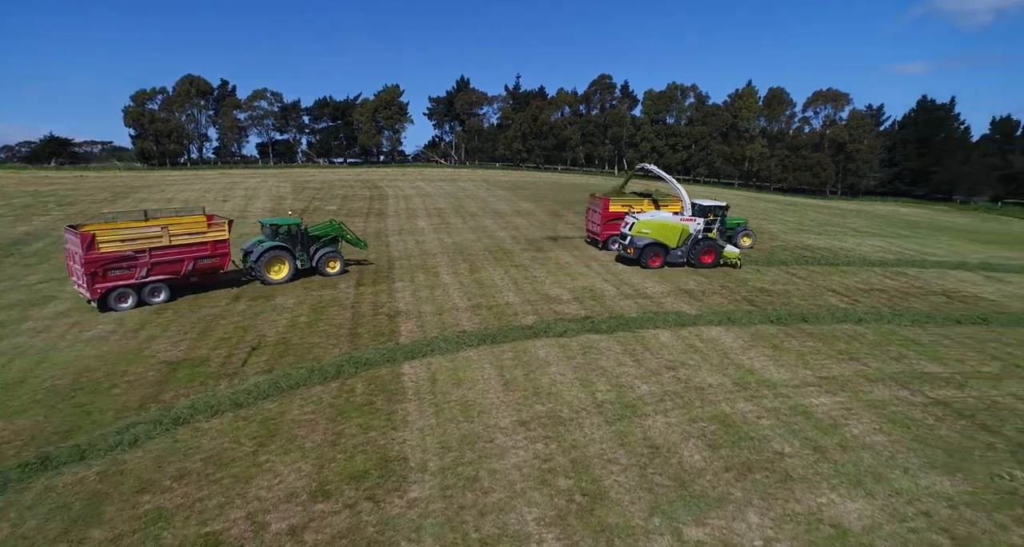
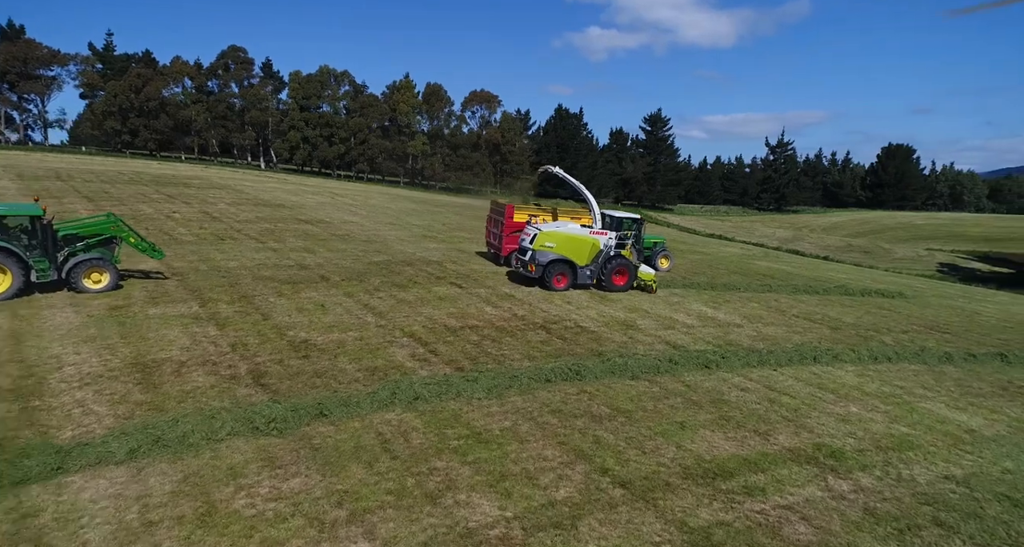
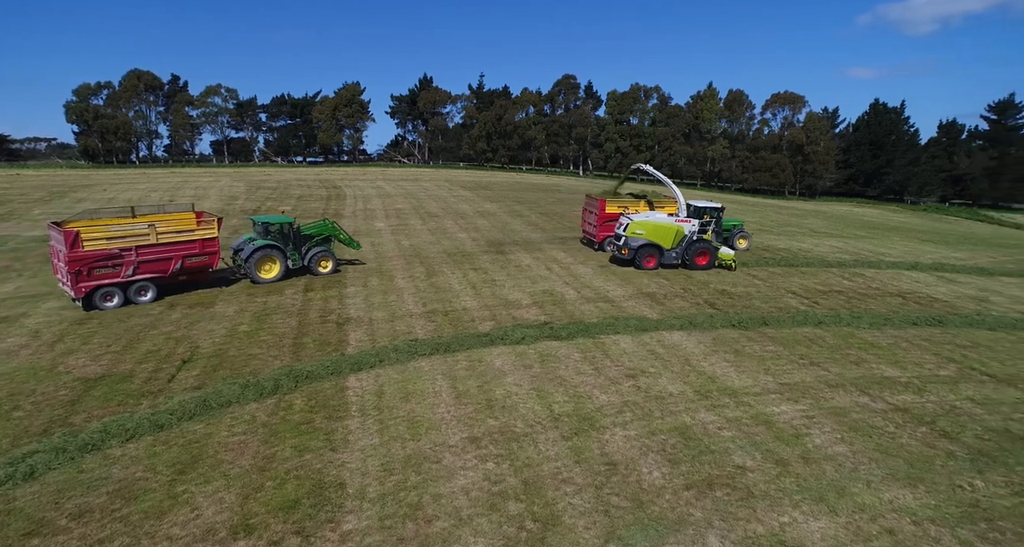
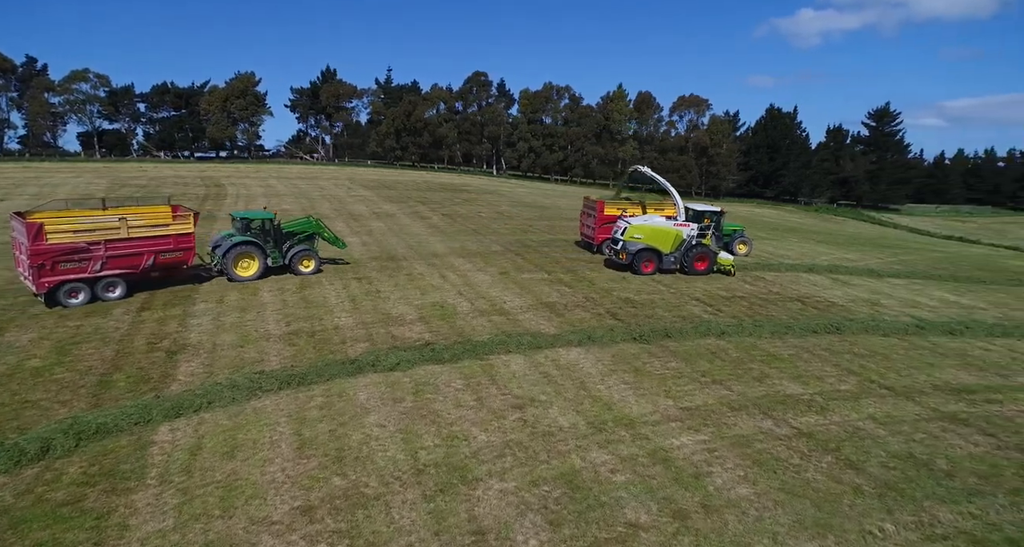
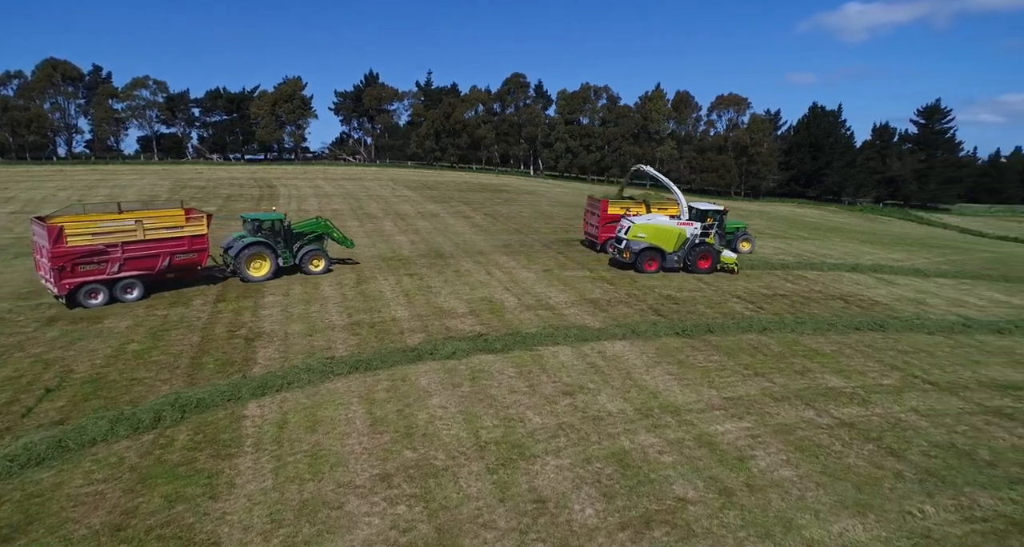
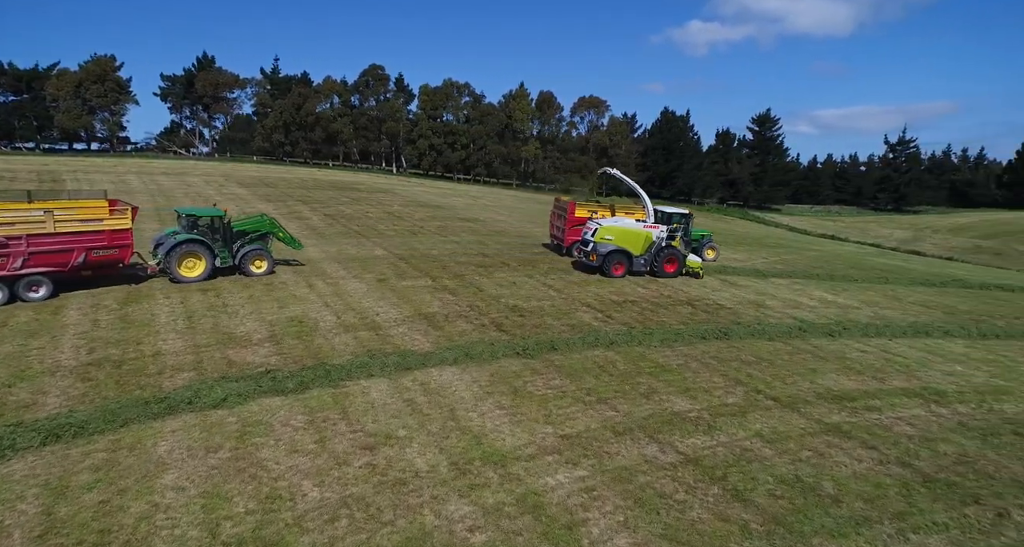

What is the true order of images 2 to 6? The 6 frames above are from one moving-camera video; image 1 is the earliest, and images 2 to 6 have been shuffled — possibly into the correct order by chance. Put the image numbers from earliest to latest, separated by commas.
3, 5, 4, 6, 2
